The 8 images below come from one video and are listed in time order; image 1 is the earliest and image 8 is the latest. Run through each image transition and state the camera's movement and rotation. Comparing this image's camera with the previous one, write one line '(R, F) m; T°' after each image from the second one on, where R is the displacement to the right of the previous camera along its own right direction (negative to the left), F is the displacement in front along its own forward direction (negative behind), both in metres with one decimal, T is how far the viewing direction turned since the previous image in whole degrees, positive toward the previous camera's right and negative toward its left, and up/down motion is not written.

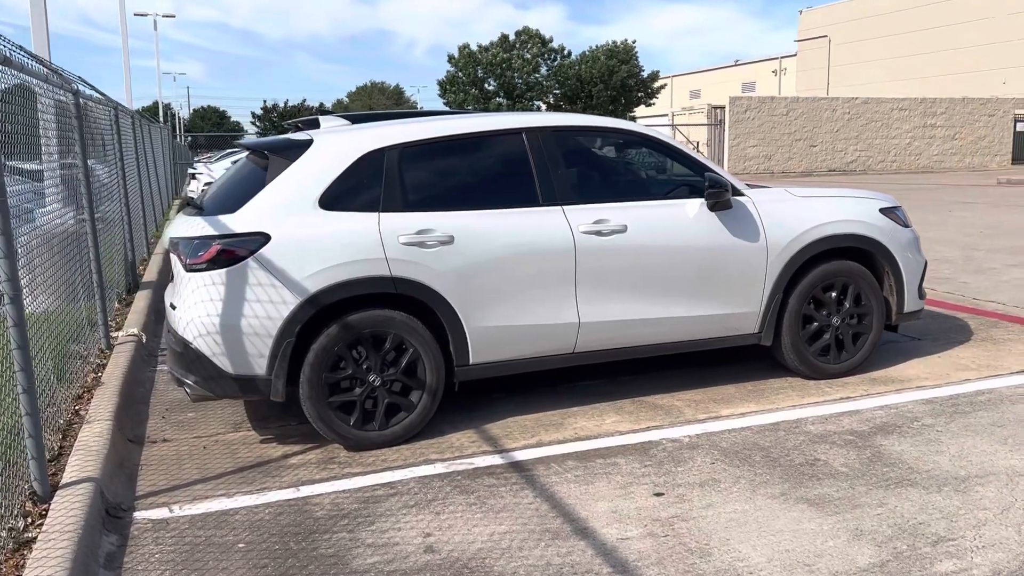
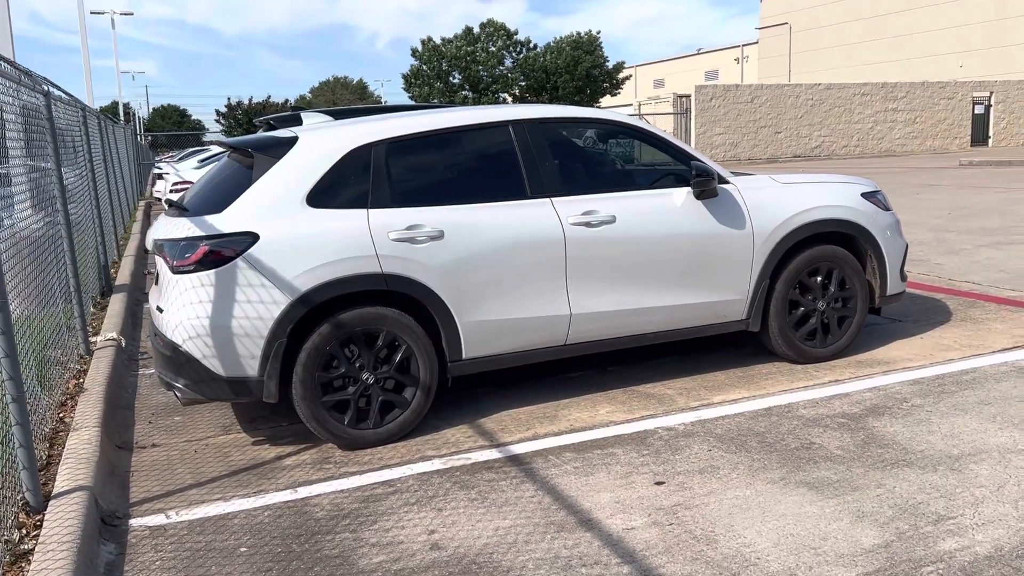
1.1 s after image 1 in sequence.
(-0.1, 0.0) m; +2°
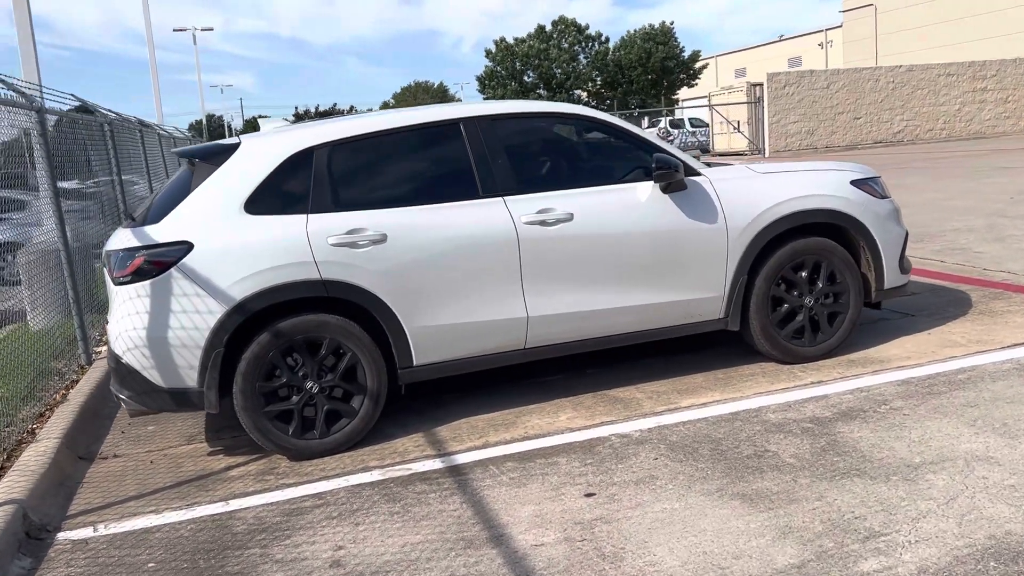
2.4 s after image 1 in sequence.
(+0.7, +0.2) m; -5°
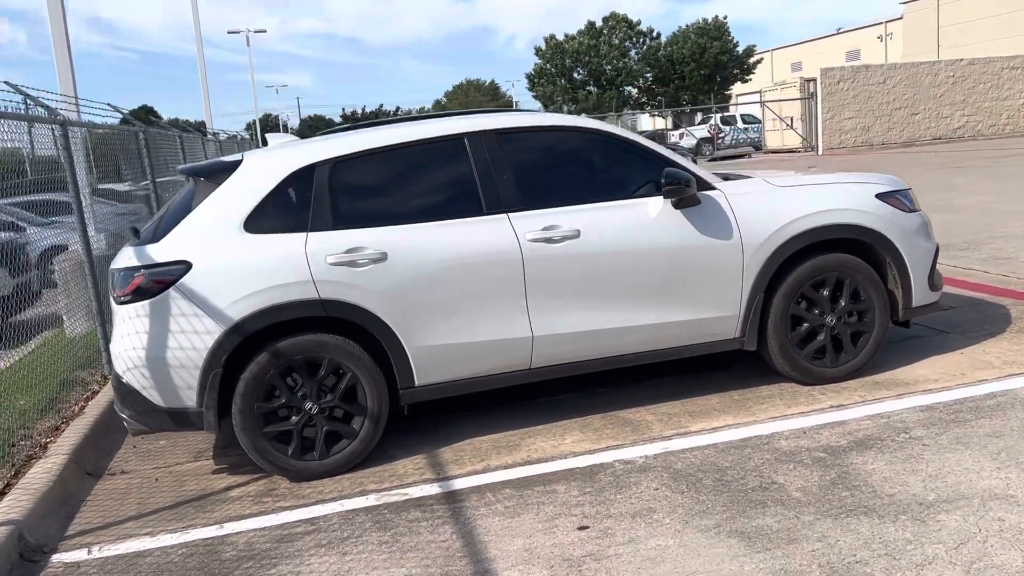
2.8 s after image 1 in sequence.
(+0.2, +0.1) m; -3°
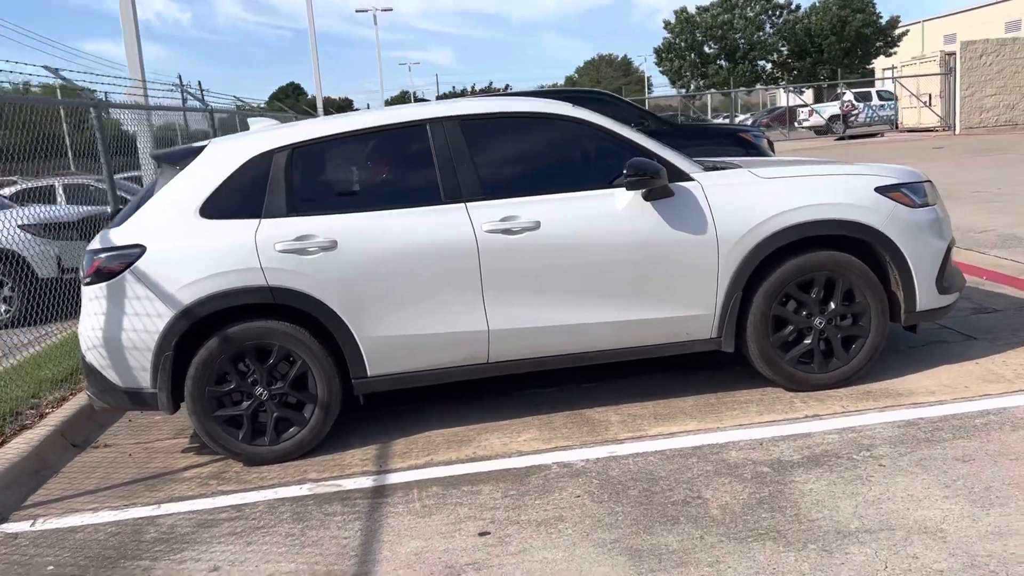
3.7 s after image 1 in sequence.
(+0.8, +0.2) m; -8°
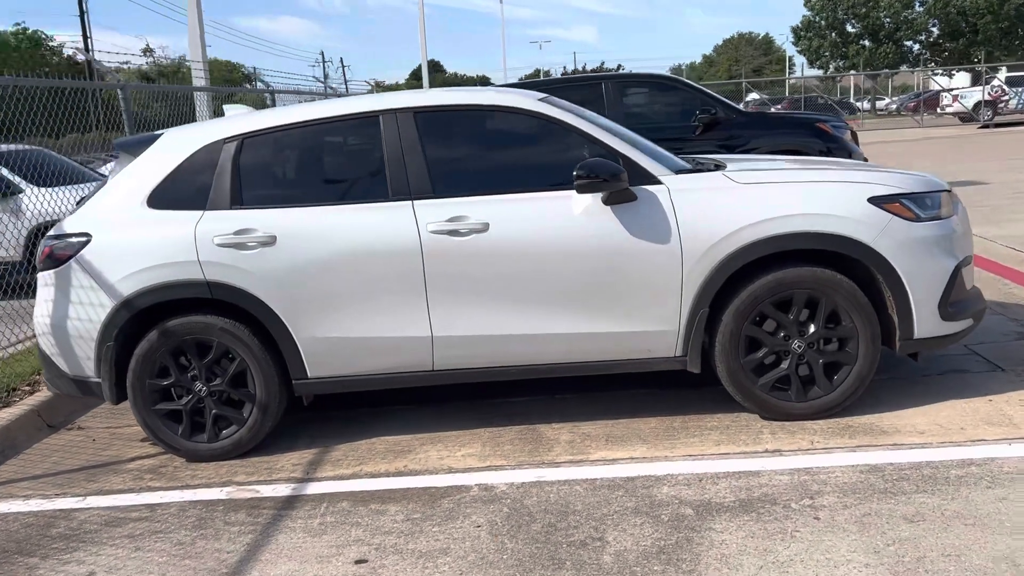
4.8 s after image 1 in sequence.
(+0.8, +0.3) m; -8°
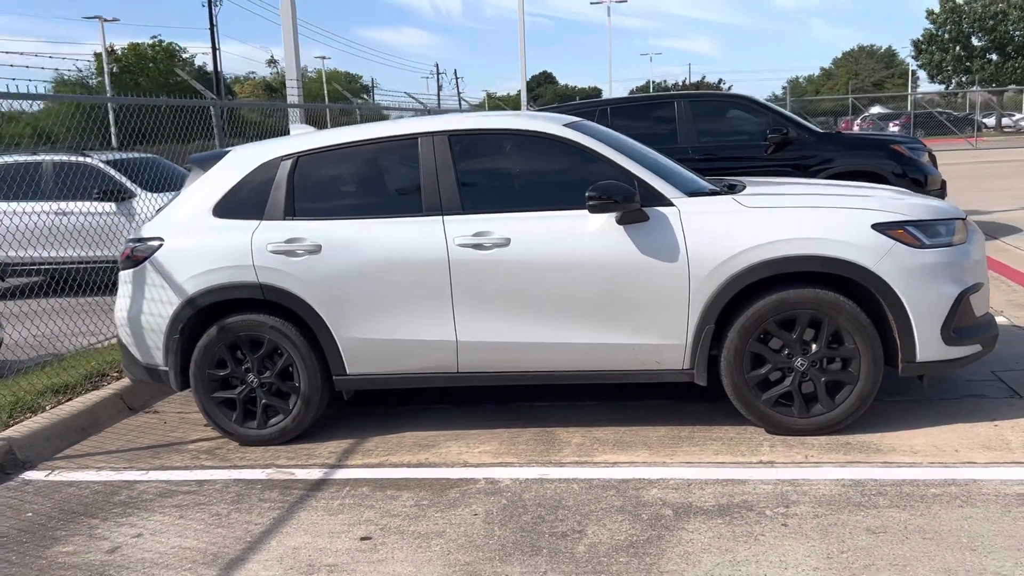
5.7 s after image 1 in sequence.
(+0.4, -0.3) m; -7°
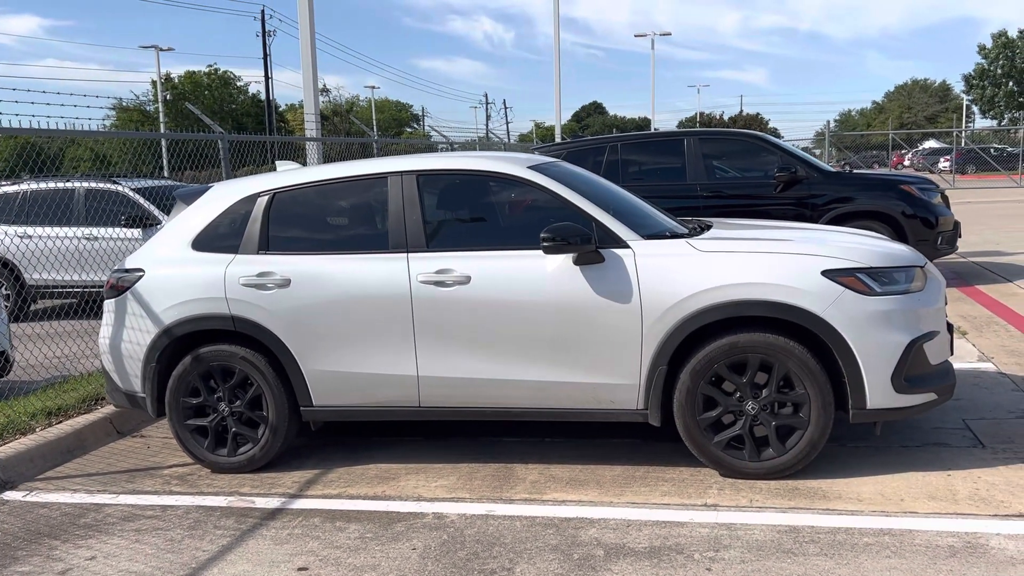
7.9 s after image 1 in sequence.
(+0.4, -0.1) m; -3°
